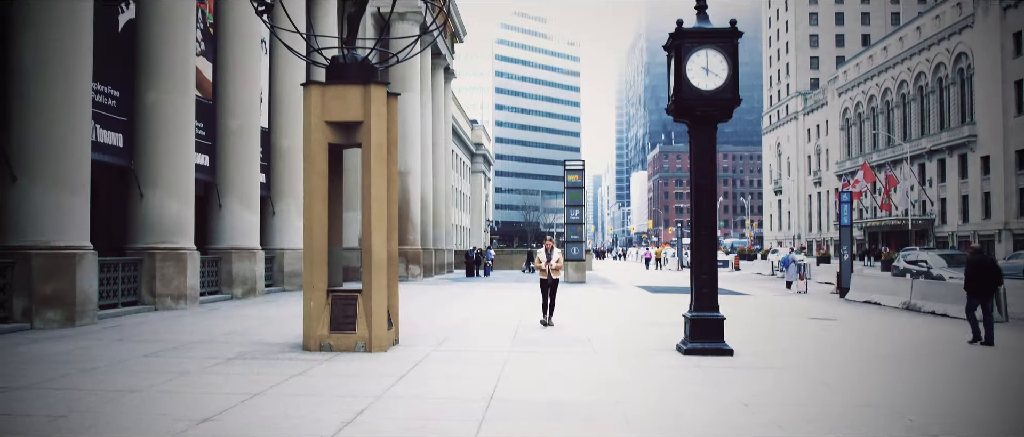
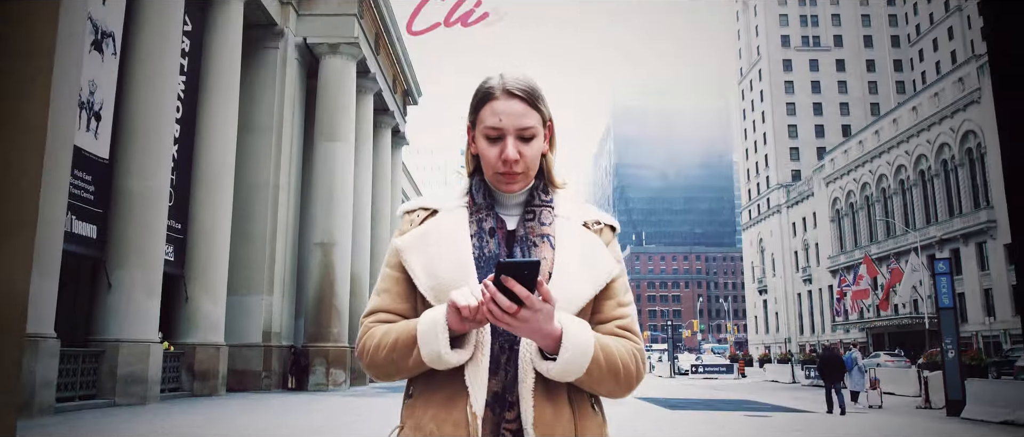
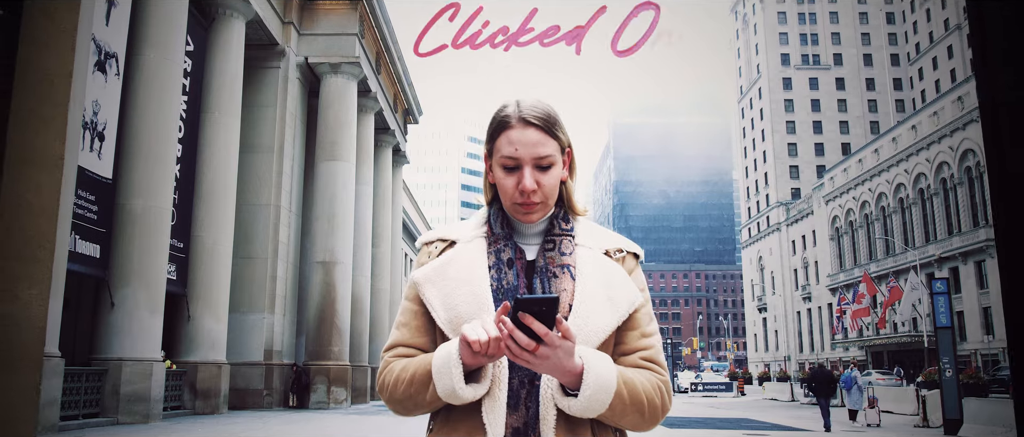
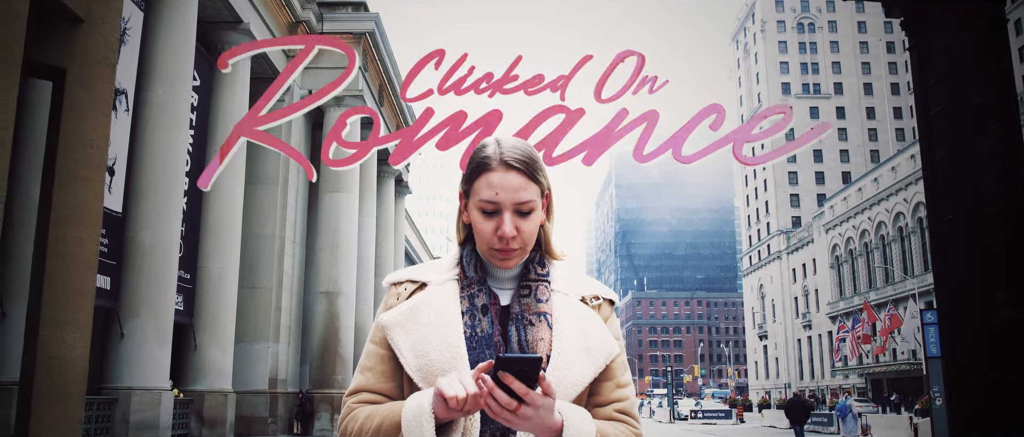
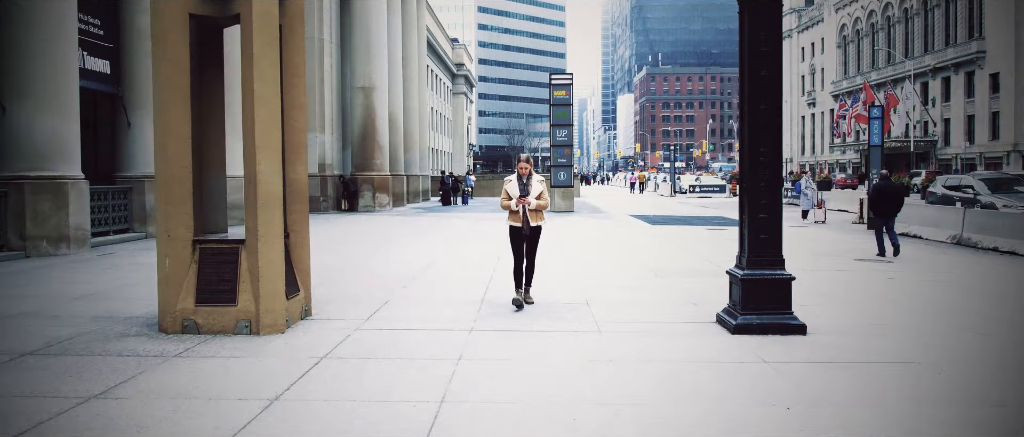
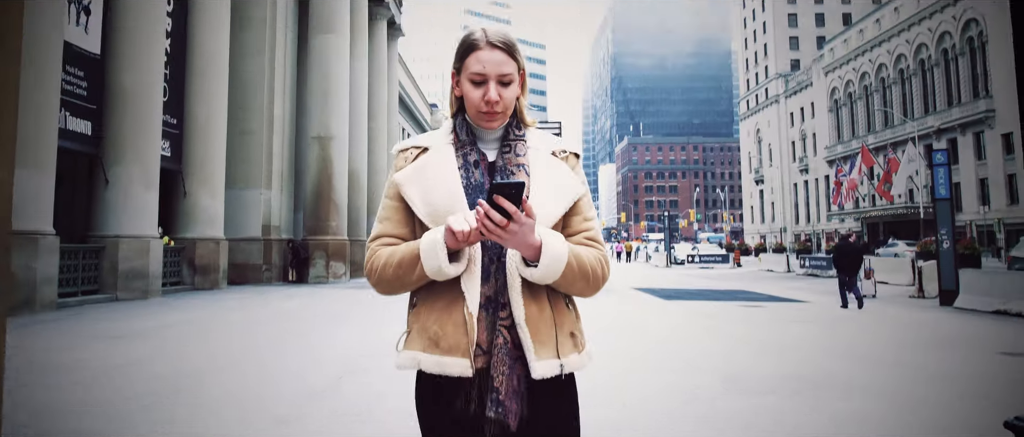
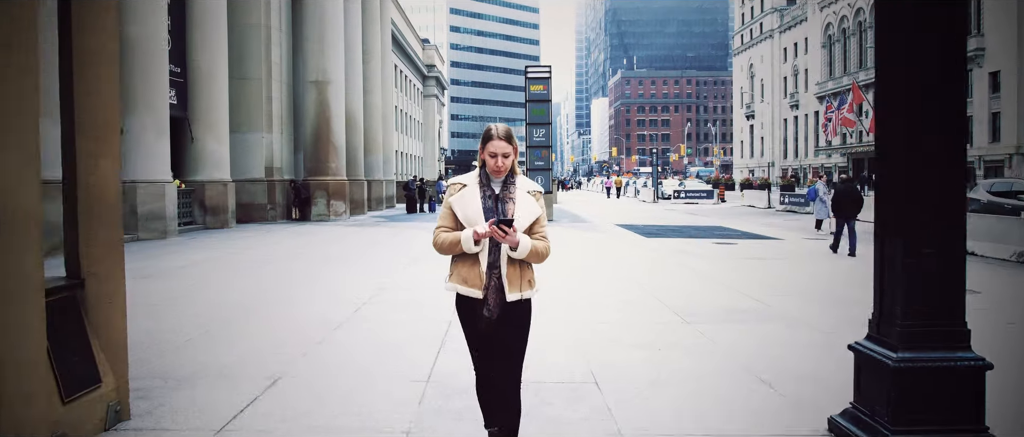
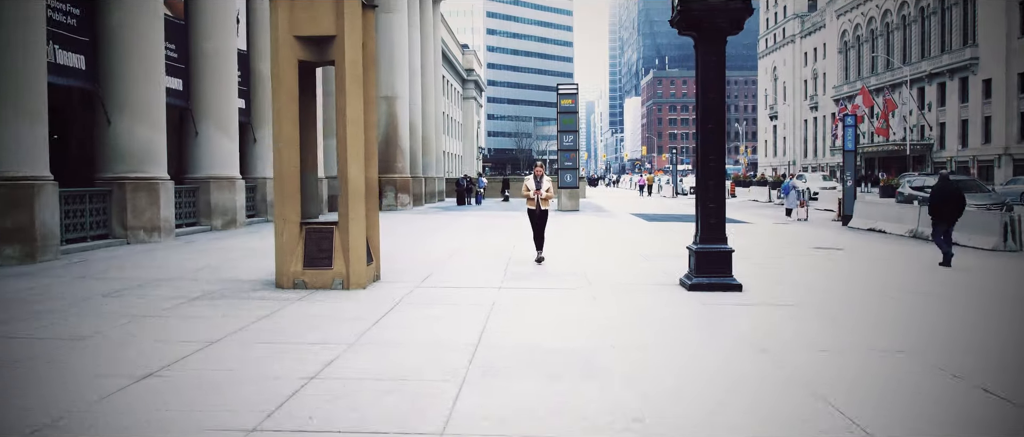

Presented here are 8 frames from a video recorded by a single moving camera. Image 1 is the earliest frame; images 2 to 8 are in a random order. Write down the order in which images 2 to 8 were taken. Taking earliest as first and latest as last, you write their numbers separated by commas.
8, 5, 7, 6, 2, 3, 4
